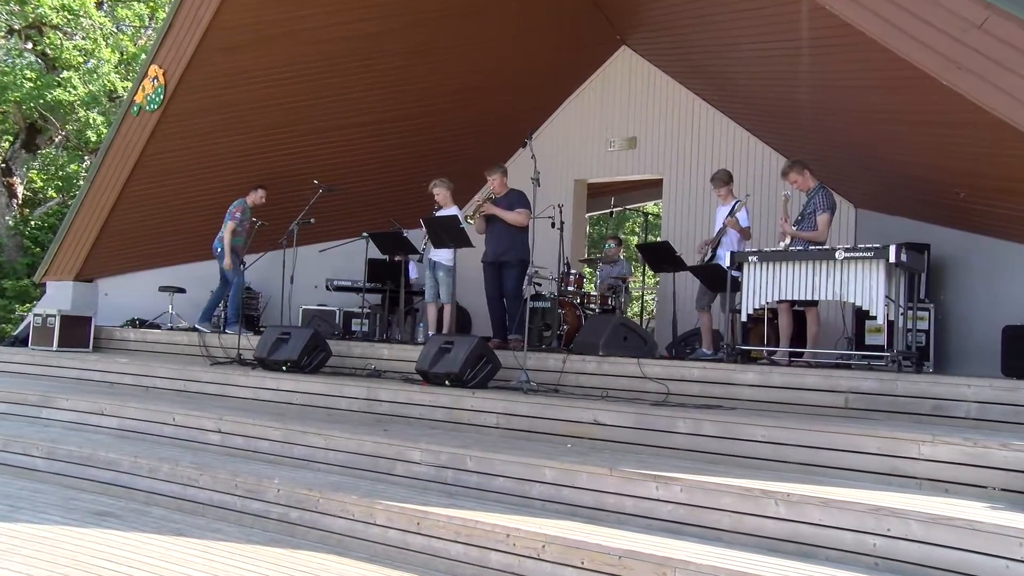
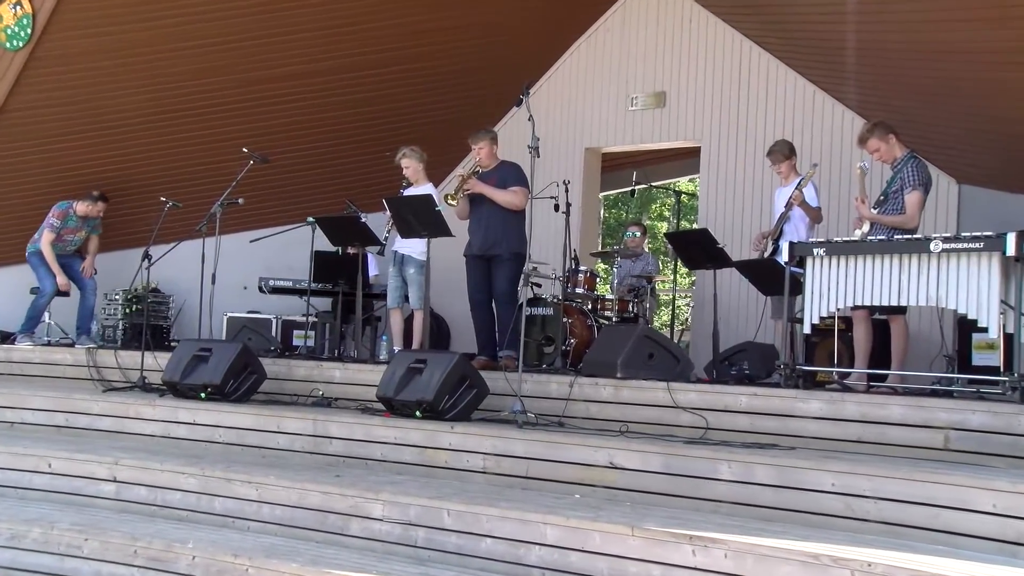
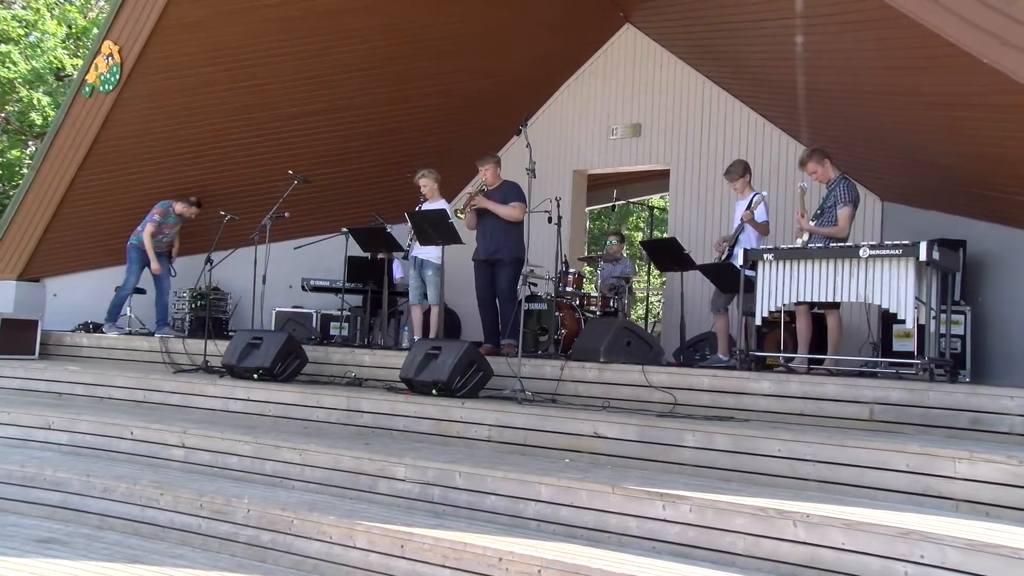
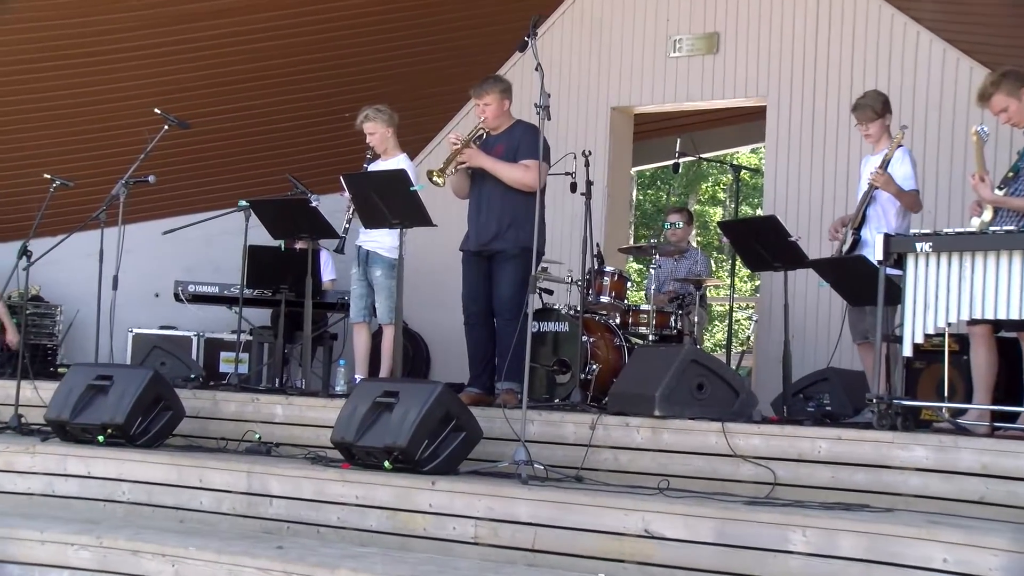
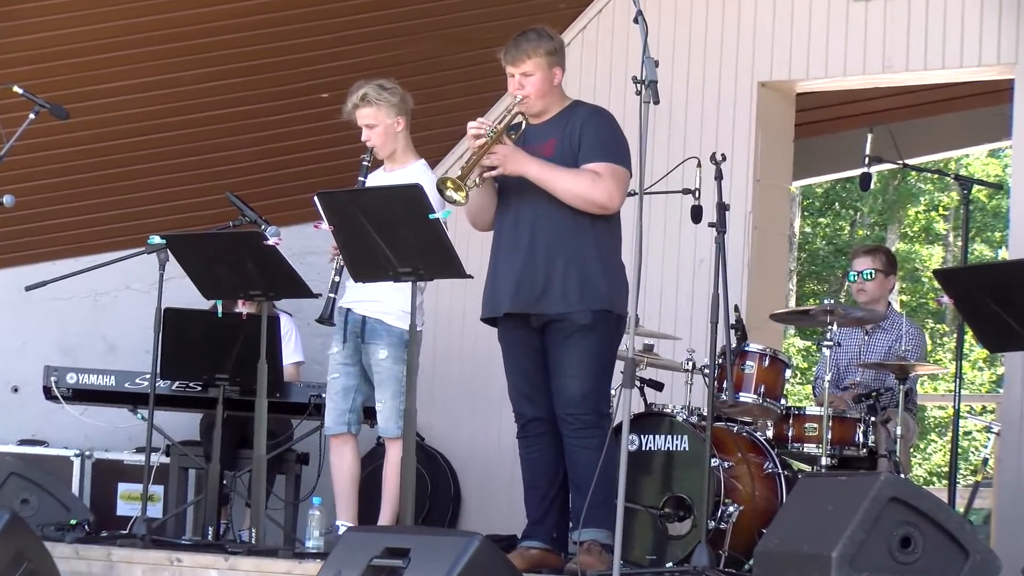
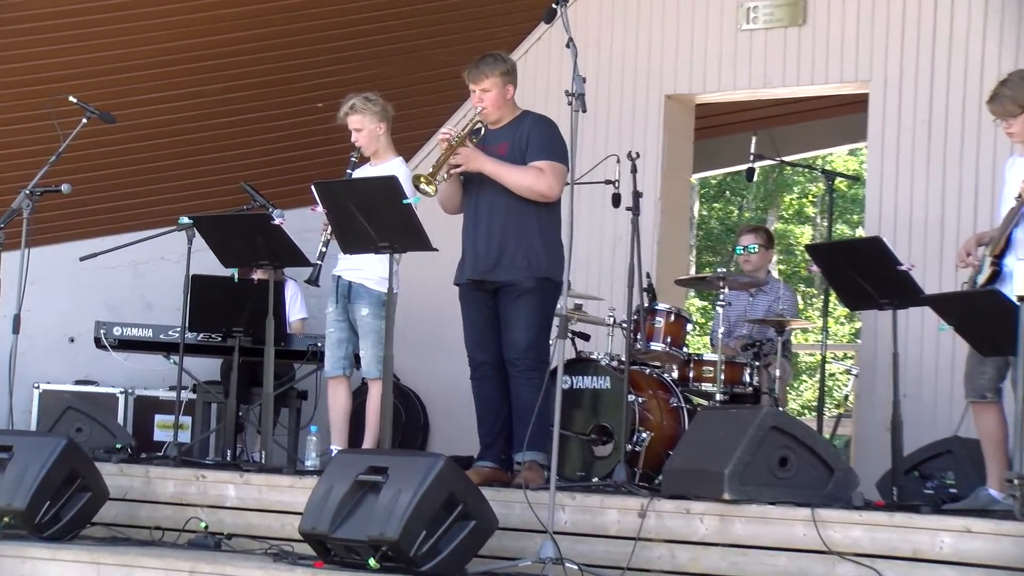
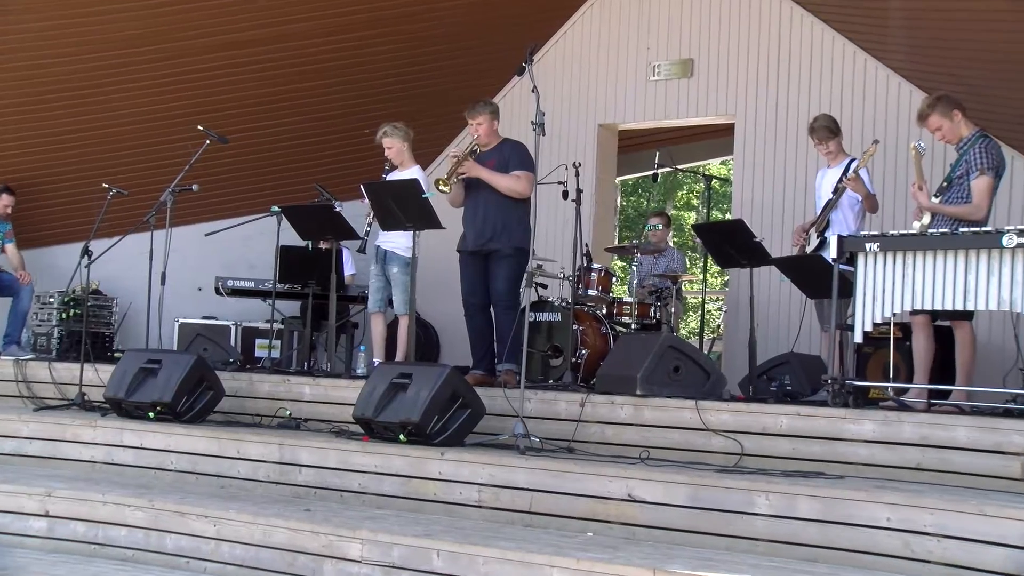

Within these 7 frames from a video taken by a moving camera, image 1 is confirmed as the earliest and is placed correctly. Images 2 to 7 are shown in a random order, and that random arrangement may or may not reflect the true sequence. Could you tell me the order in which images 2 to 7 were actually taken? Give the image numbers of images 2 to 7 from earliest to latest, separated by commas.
3, 2, 7, 4, 6, 5
